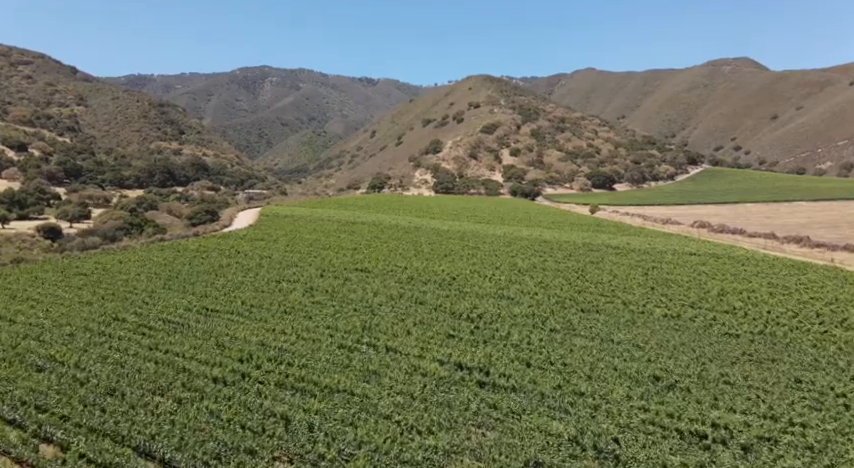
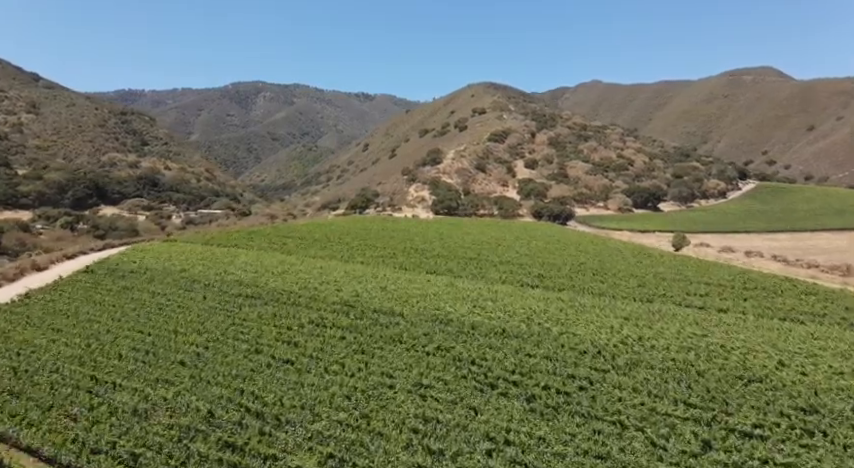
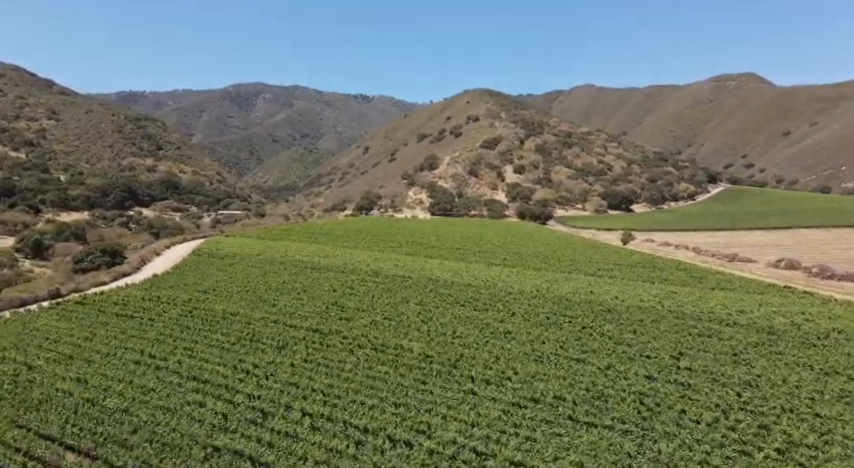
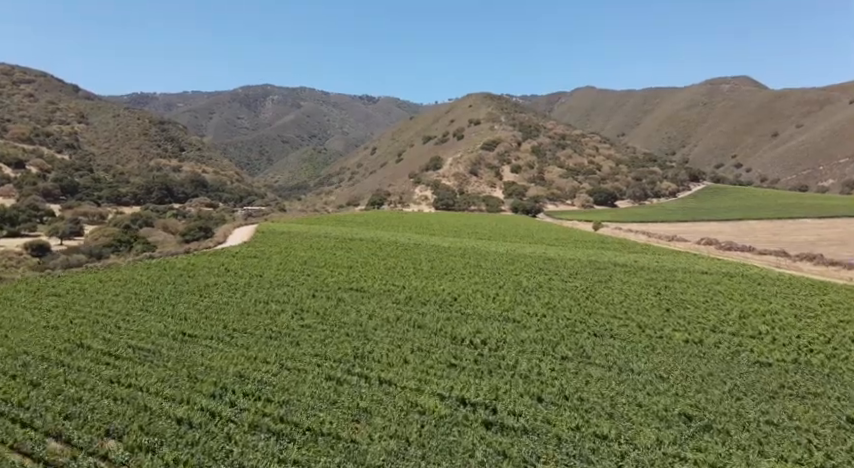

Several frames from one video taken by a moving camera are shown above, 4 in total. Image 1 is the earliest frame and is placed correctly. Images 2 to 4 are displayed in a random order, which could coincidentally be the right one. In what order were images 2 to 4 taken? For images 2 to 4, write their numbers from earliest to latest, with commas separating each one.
4, 3, 2
